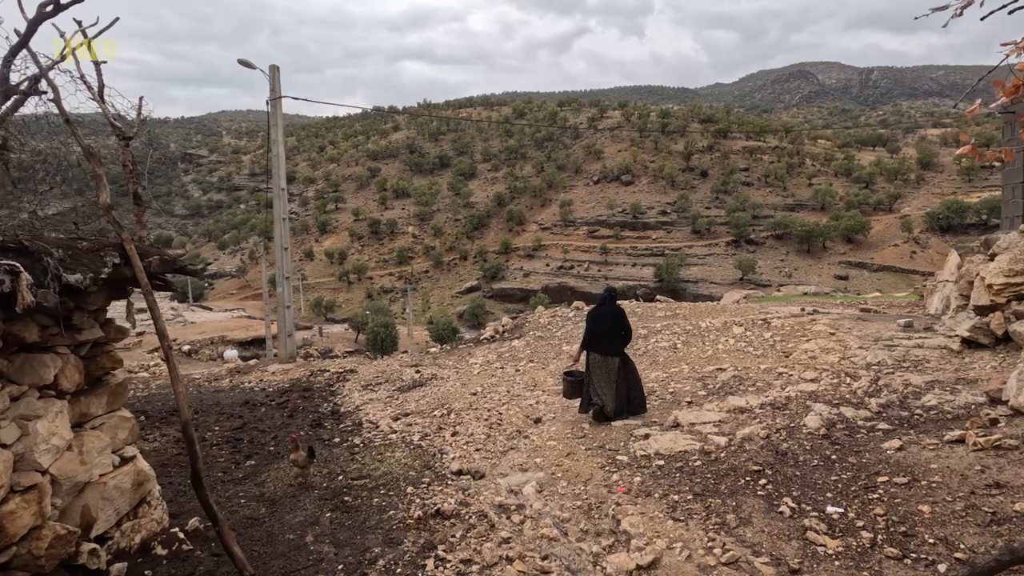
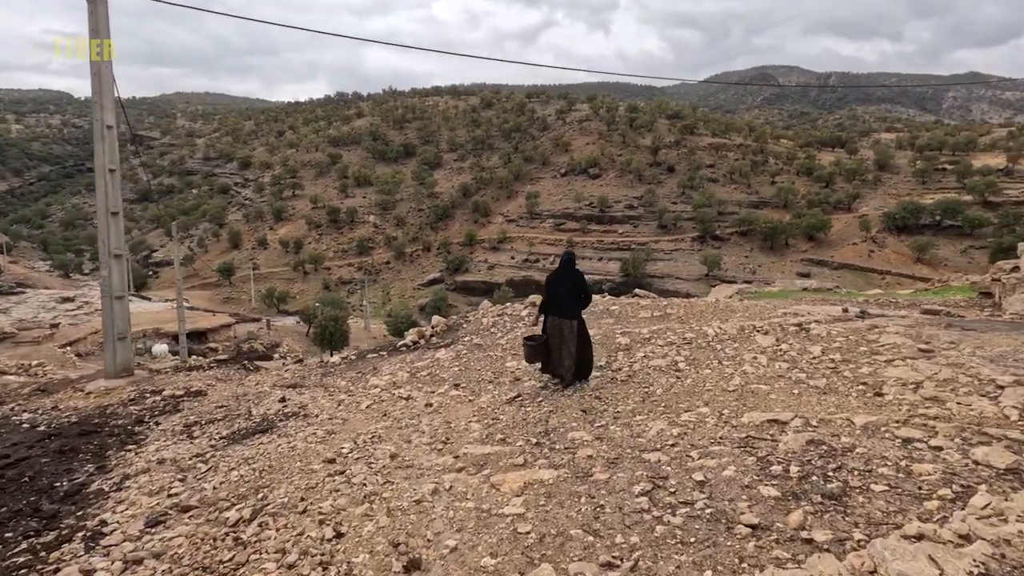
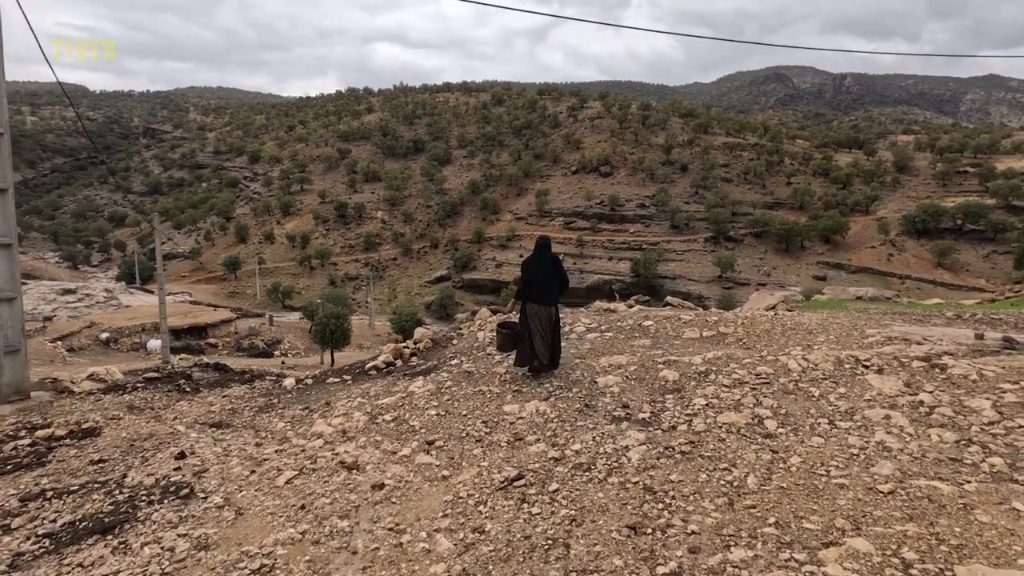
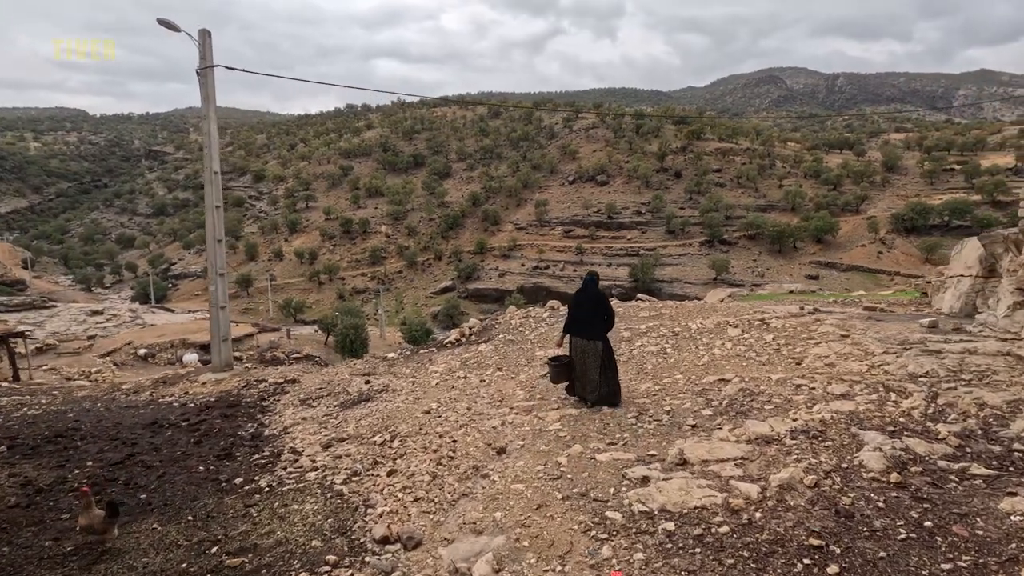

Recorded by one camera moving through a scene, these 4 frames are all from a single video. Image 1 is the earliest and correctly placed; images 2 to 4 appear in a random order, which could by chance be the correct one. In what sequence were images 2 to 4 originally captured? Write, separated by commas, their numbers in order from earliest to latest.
4, 2, 3
